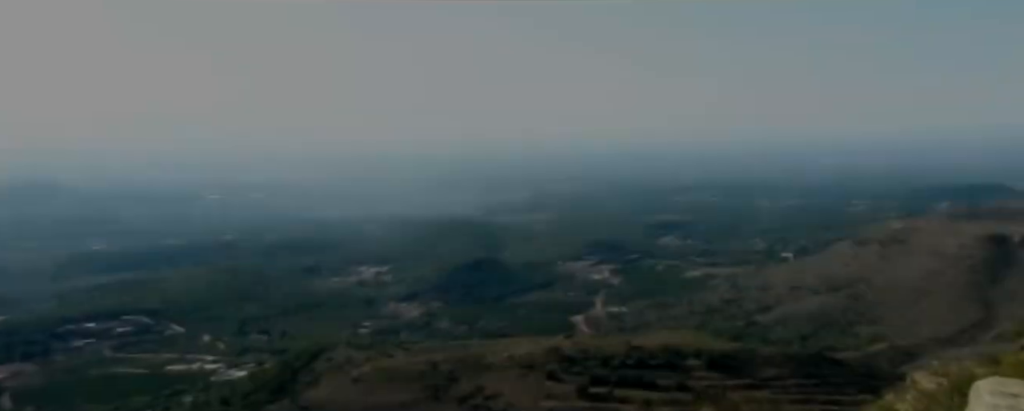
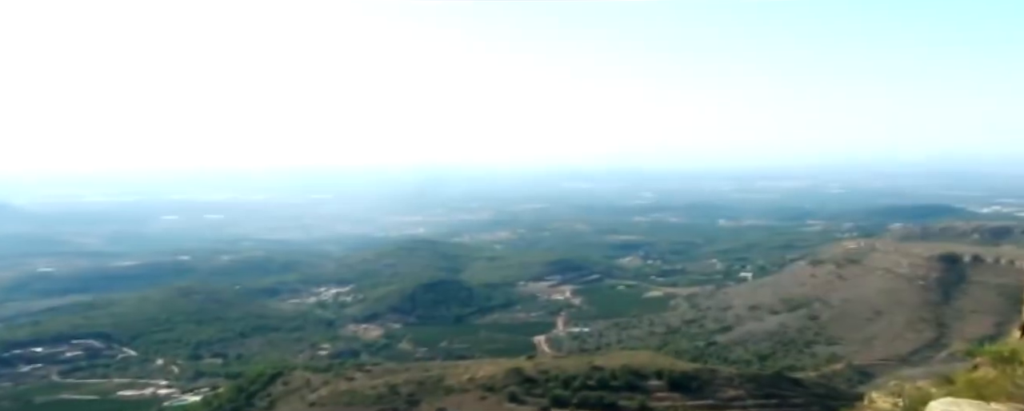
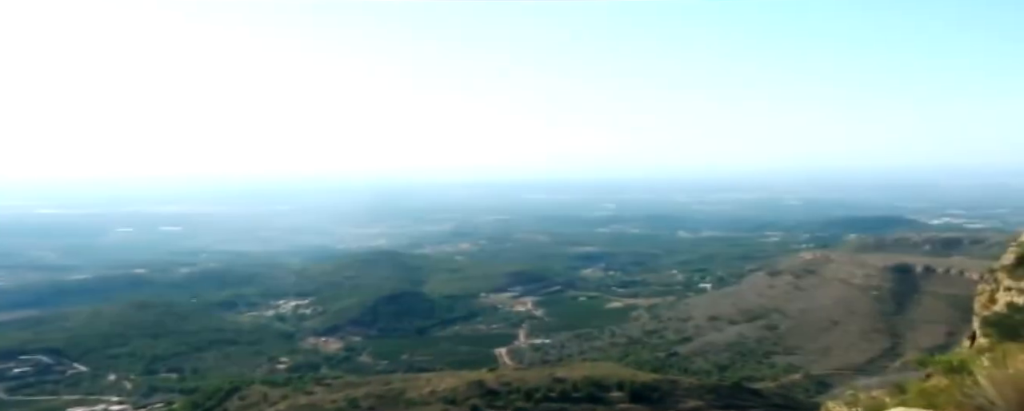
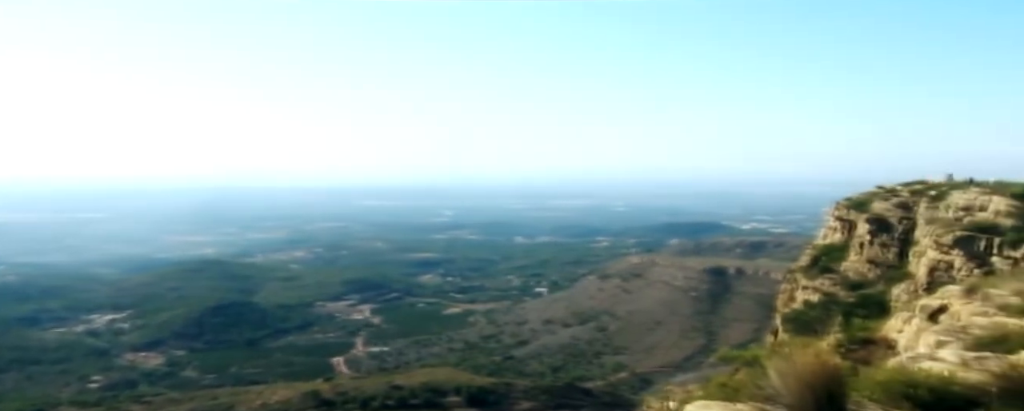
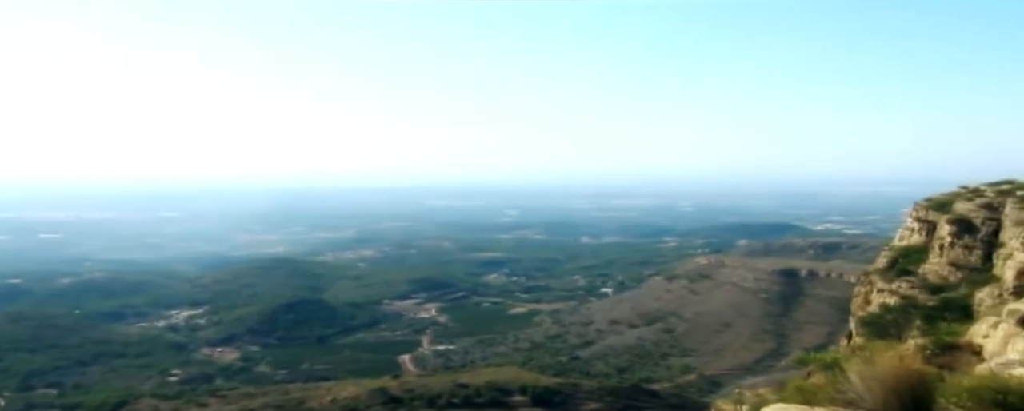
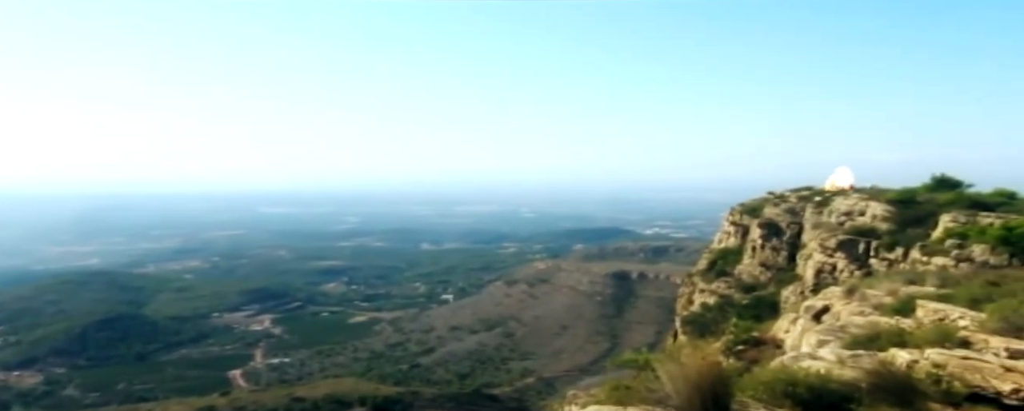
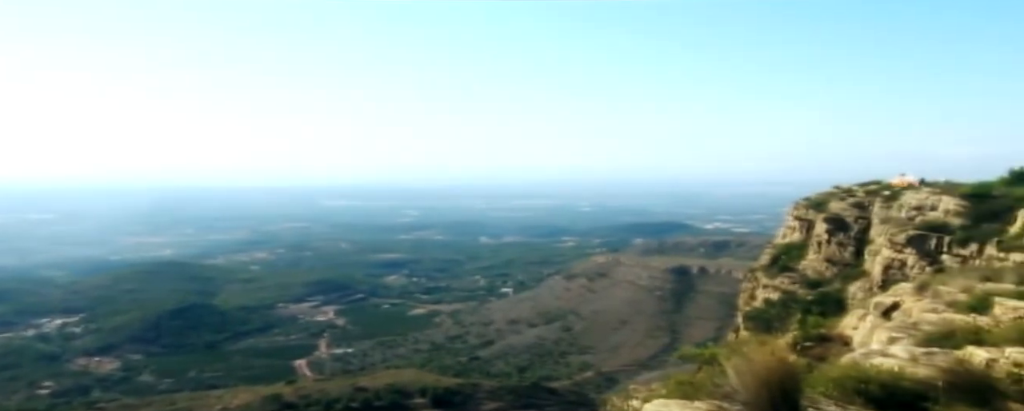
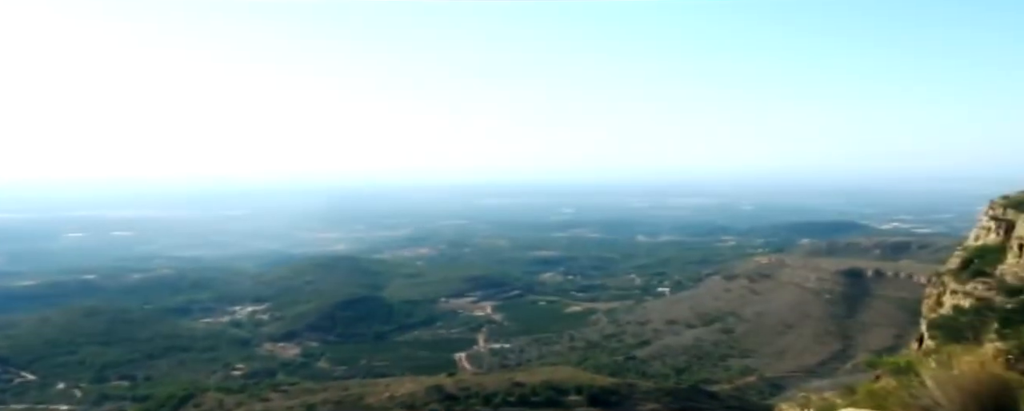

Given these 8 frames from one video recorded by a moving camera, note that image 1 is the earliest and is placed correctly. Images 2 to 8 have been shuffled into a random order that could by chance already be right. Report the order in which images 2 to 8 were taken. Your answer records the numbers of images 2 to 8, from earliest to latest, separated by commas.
2, 3, 8, 5, 4, 7, 6
